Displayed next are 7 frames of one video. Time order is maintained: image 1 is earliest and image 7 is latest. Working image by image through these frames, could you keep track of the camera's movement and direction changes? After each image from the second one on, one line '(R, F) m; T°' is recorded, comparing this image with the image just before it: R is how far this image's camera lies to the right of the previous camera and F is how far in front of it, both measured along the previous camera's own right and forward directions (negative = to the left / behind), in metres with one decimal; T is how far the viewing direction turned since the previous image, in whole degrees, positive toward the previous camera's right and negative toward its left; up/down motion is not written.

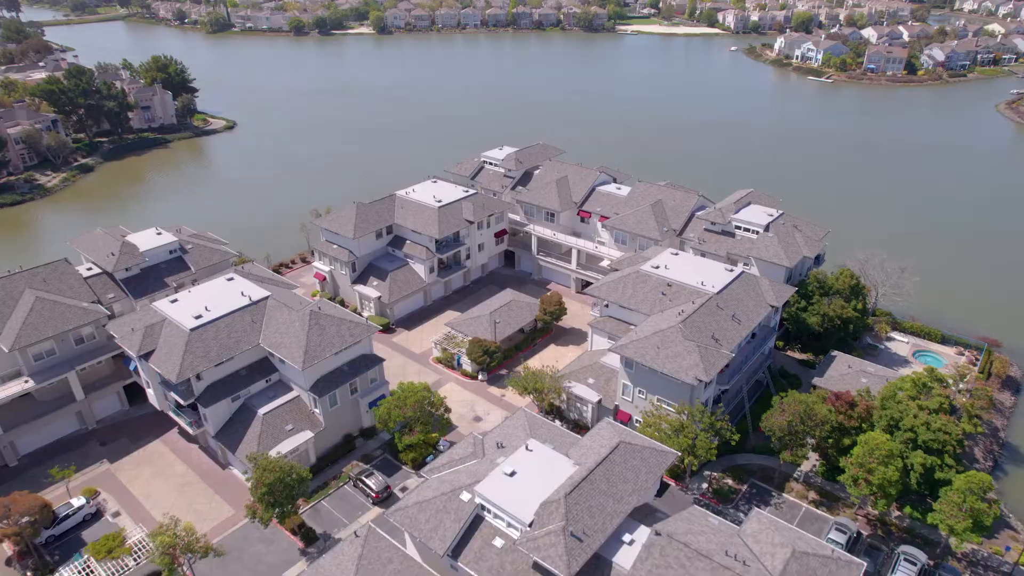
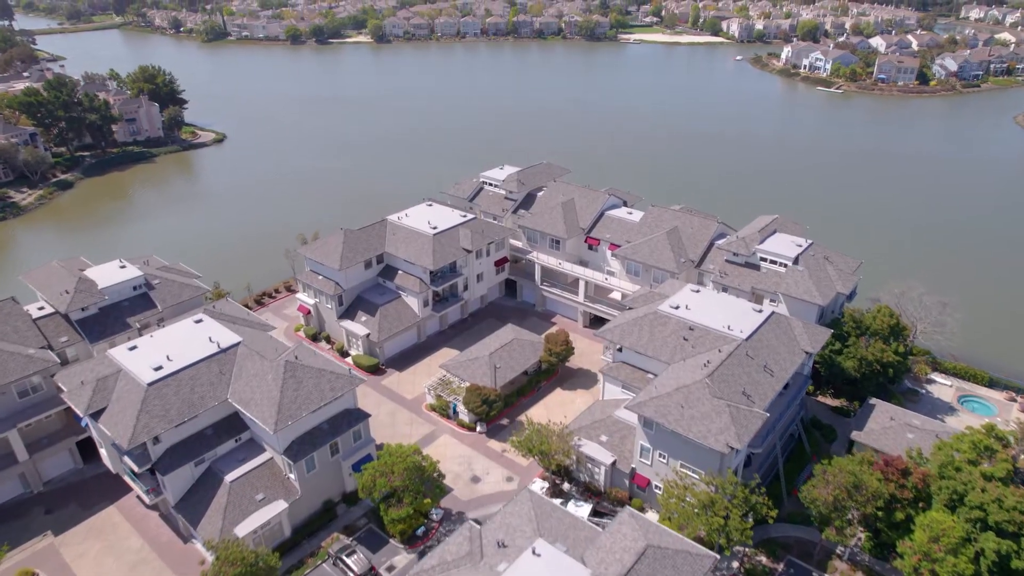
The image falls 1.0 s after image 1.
(-0.1, +2.8) m; 0°
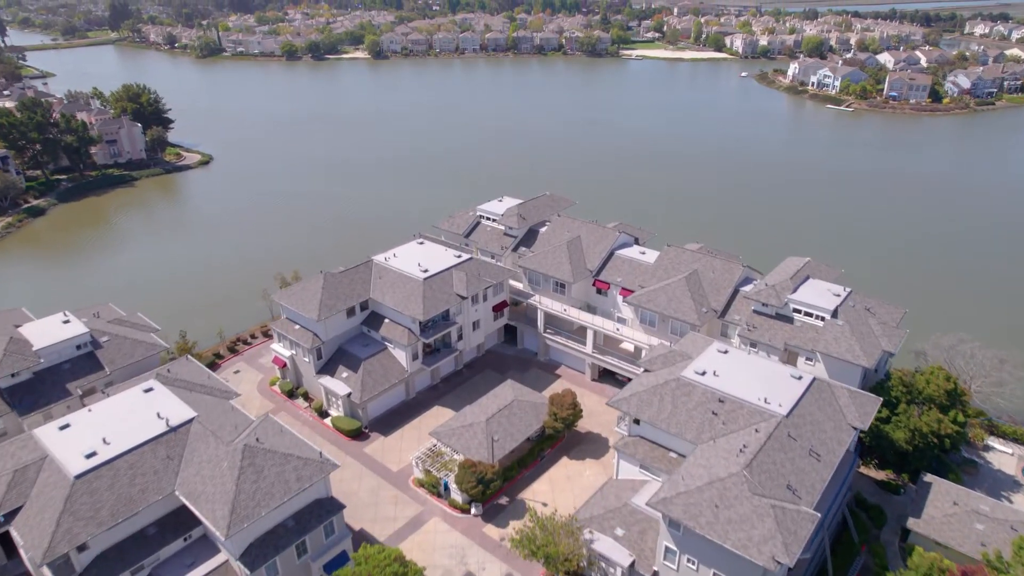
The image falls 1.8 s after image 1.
(0.0, +3.2) m; 0°
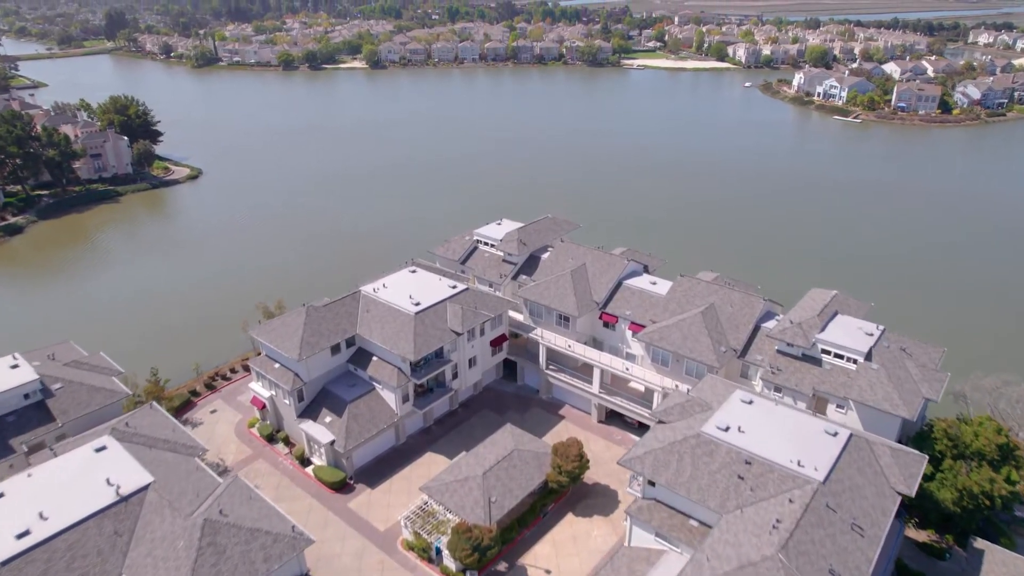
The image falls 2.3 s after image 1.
(0.0, +2.2) m; 0°
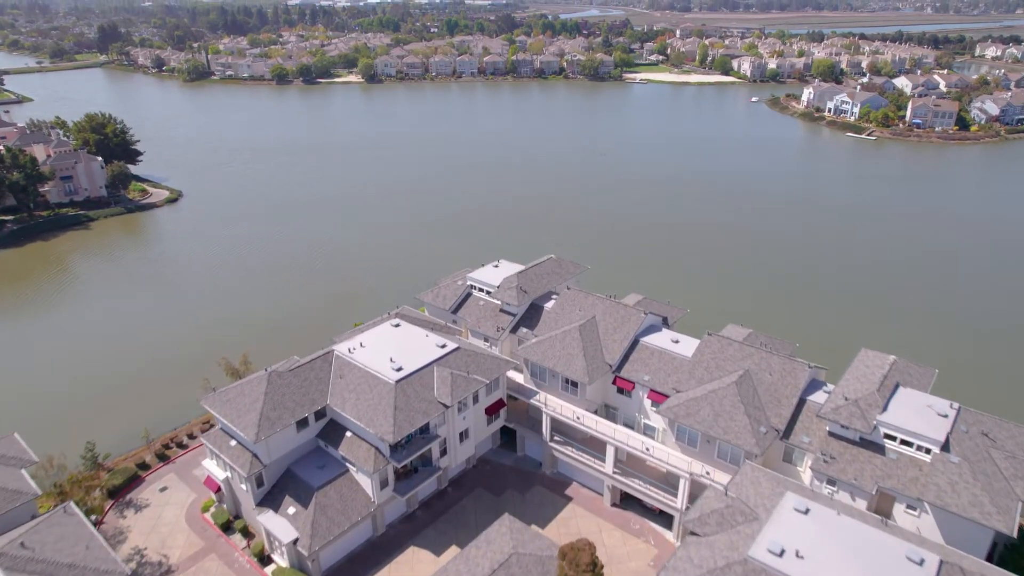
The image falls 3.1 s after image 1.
(0.0, +3.7) m; 0°
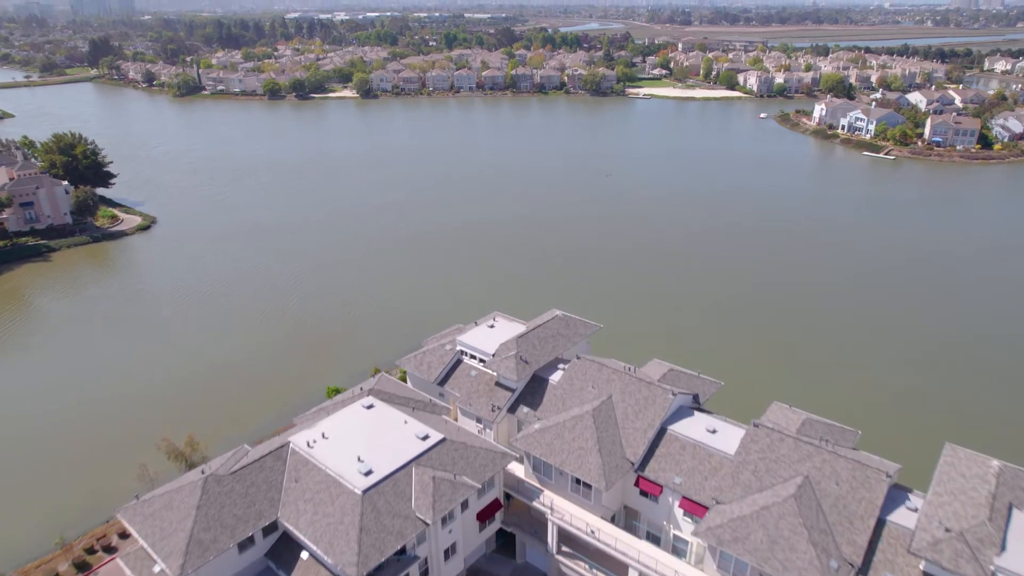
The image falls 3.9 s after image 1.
(+0.1, +4.2) m; 0°
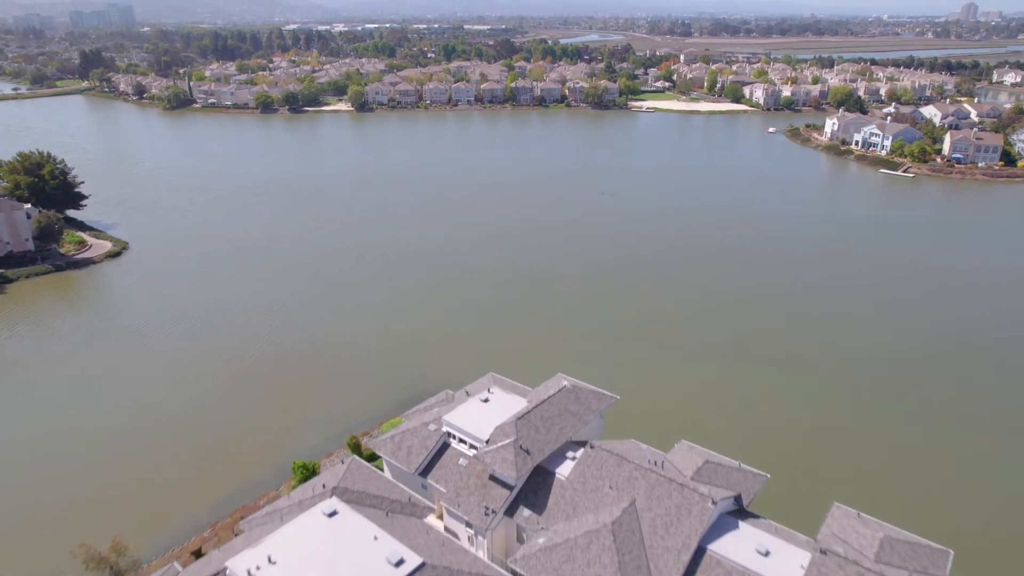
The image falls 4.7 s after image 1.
(0.0, +3.9) m; 0°
